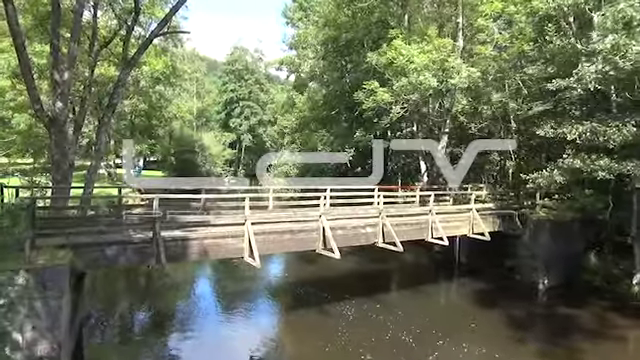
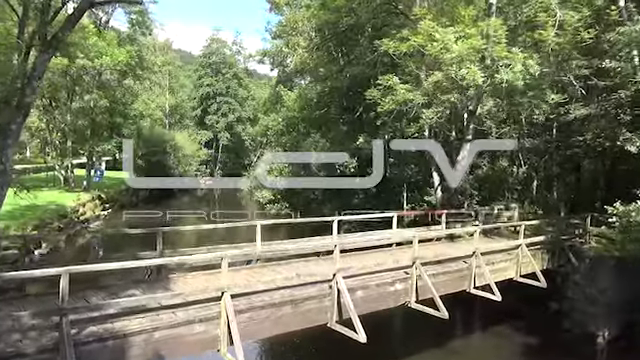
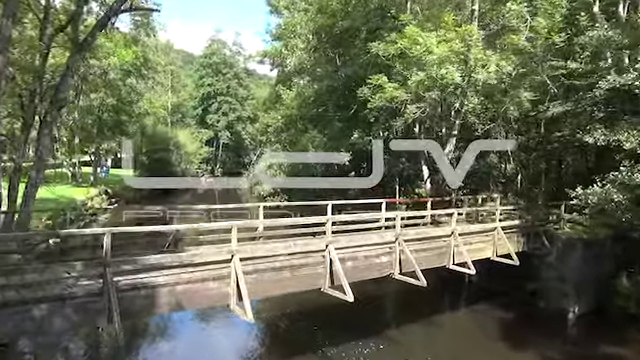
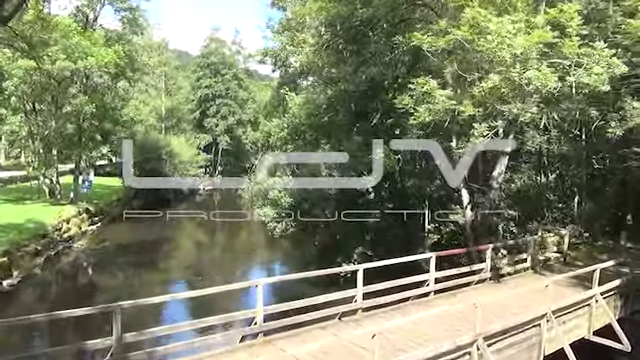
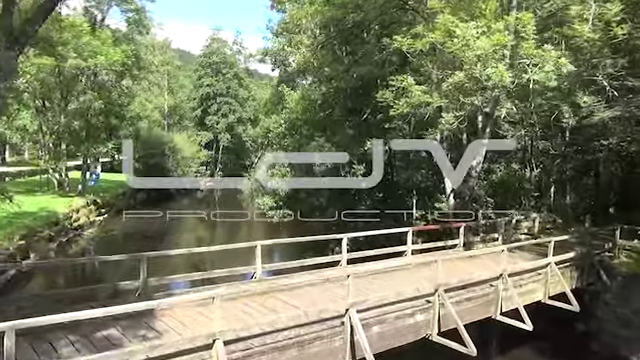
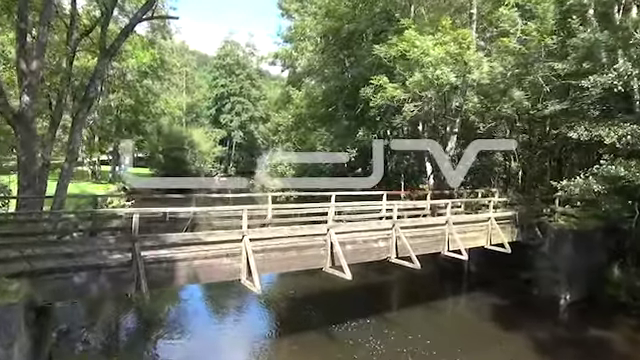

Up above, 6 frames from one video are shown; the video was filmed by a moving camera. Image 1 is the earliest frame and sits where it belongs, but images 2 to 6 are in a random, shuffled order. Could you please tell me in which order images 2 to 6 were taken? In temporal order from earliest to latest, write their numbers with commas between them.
6, 3, 2, 5, 4
